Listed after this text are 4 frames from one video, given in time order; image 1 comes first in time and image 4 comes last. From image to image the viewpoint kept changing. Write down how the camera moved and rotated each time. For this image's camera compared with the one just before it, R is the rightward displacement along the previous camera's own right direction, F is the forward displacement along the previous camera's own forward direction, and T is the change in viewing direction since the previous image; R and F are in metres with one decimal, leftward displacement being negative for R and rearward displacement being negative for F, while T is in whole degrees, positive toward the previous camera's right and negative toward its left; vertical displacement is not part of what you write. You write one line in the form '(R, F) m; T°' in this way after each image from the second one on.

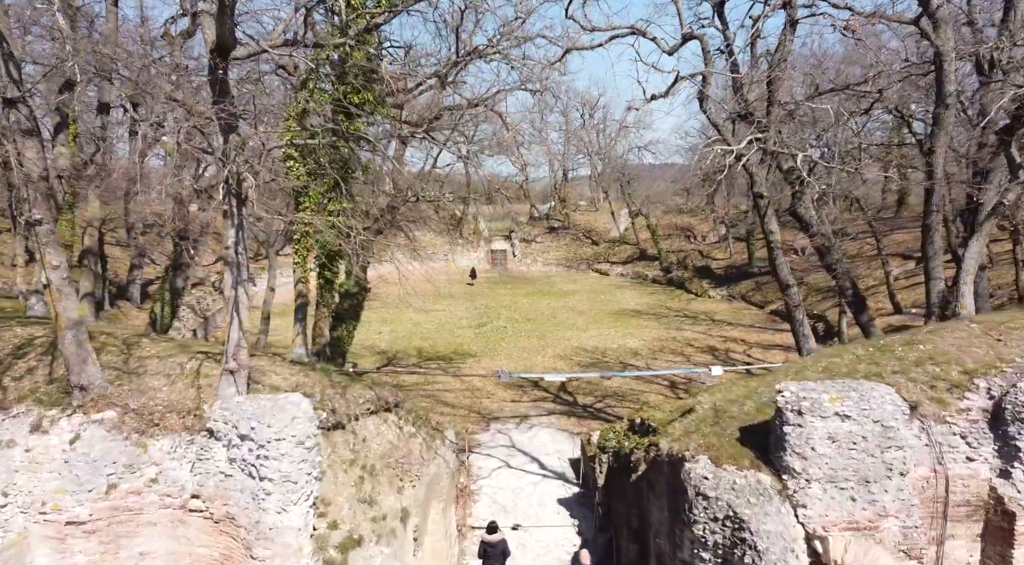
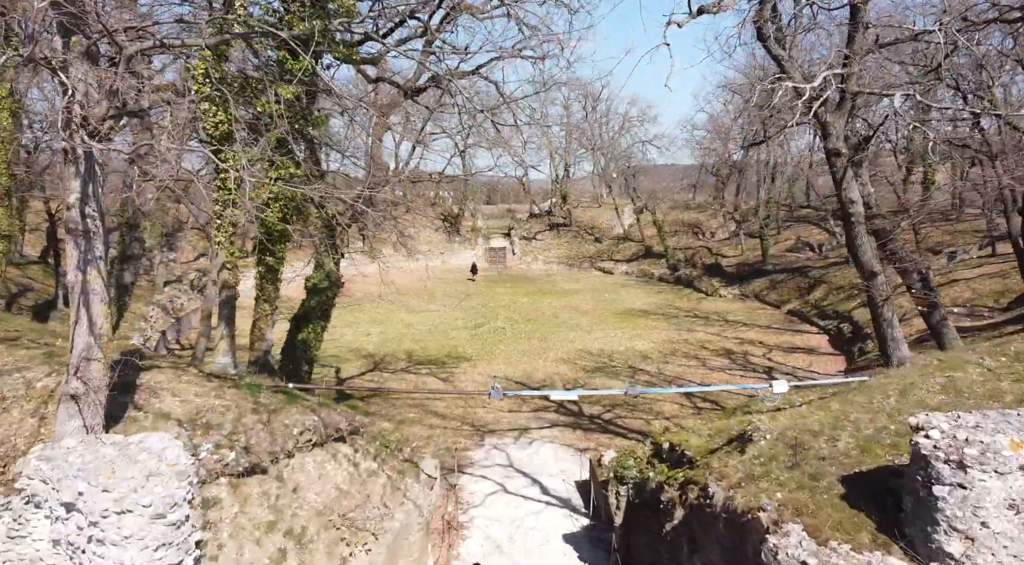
(0.0, +1.7) m; 0°
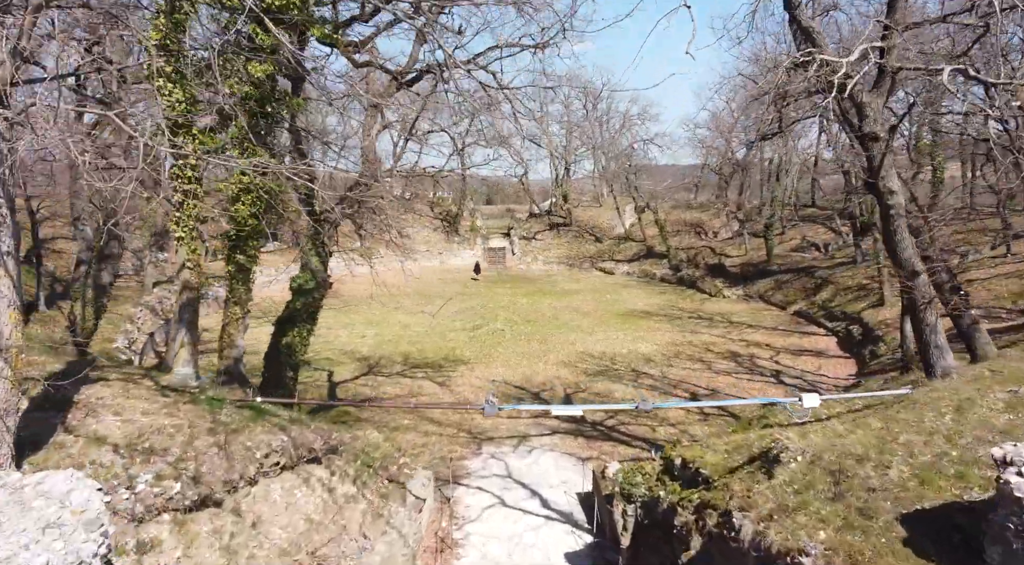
(0.0, +0.6) m; 0°
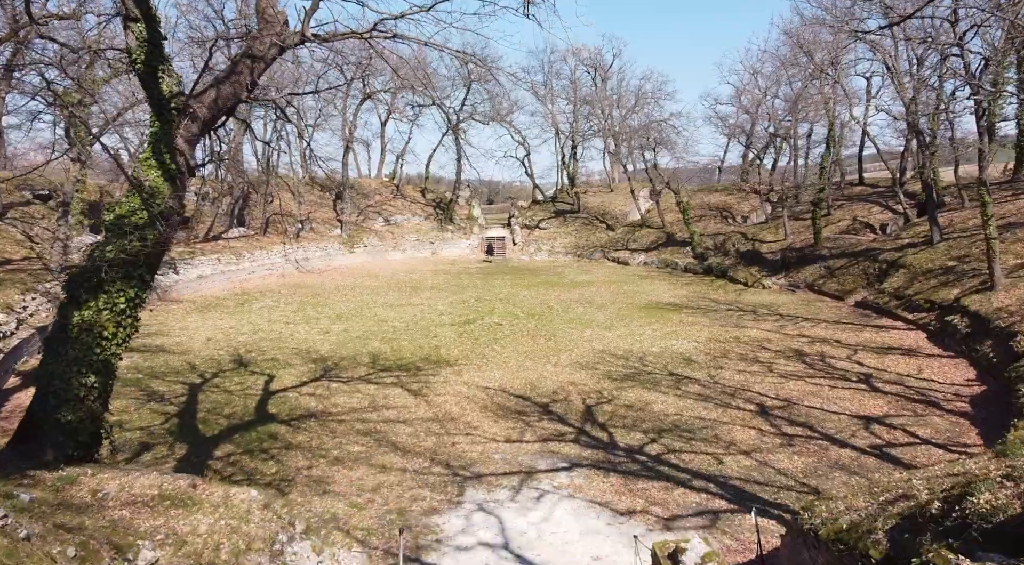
(0.0, +4.2) m; 0°
